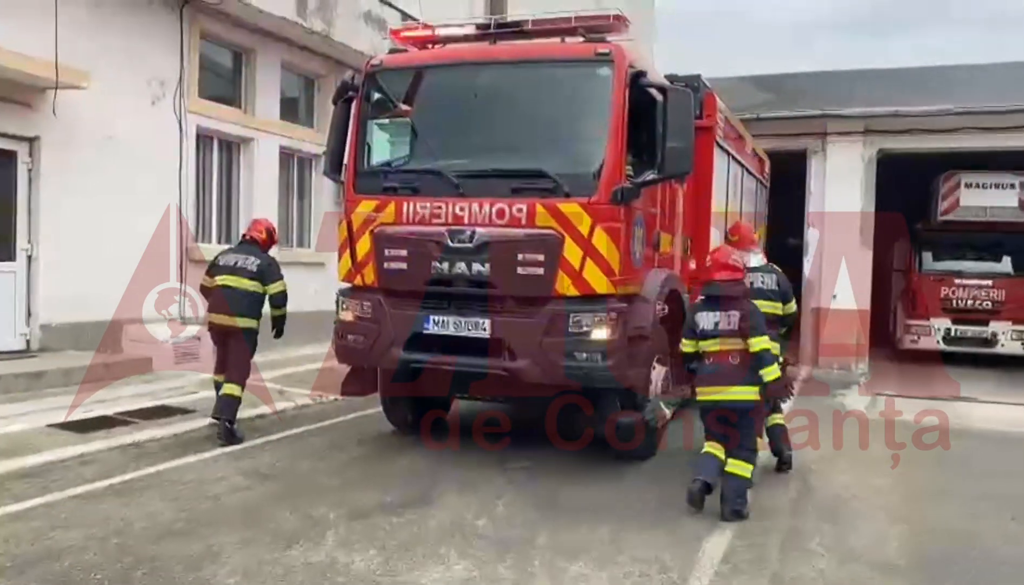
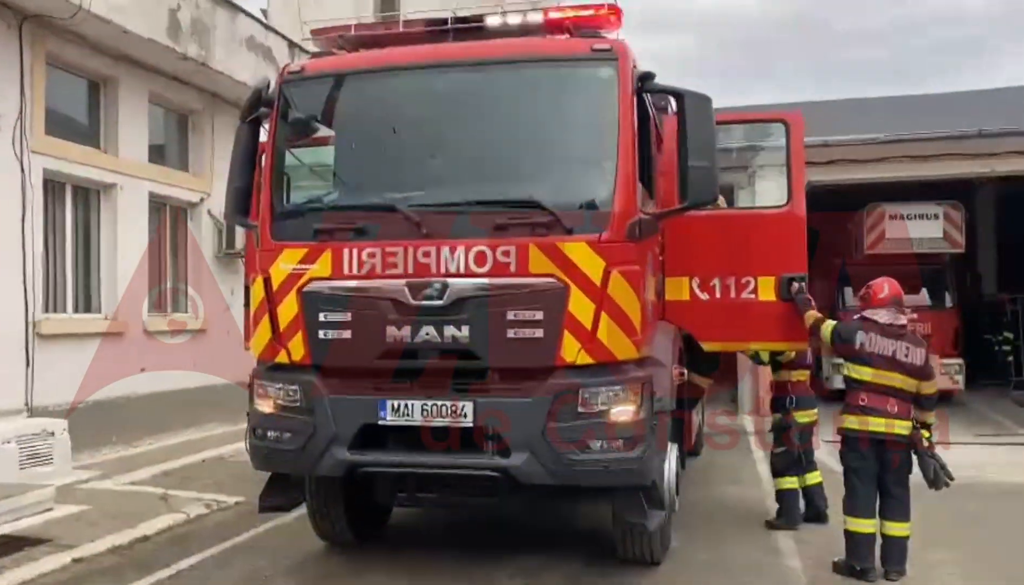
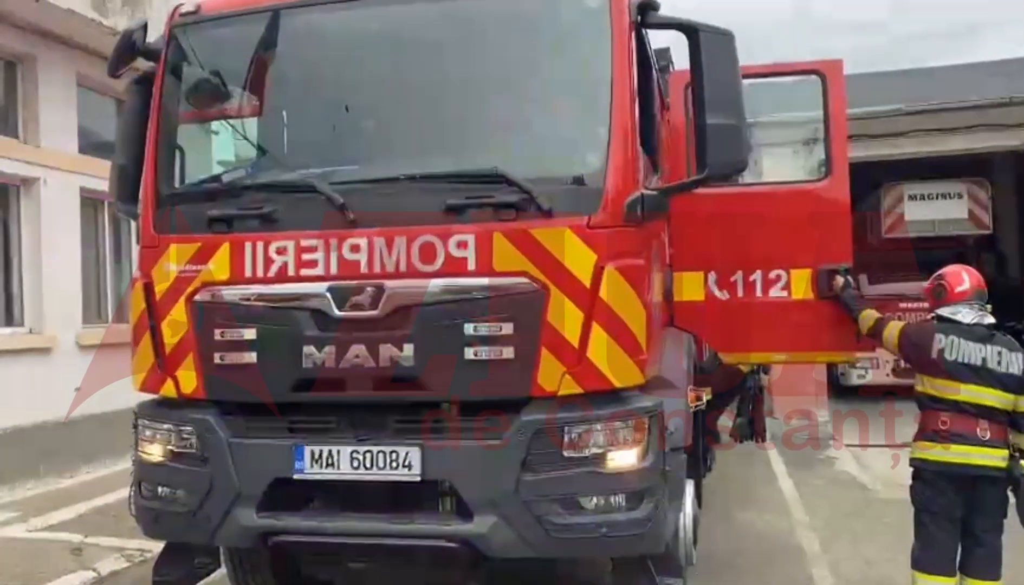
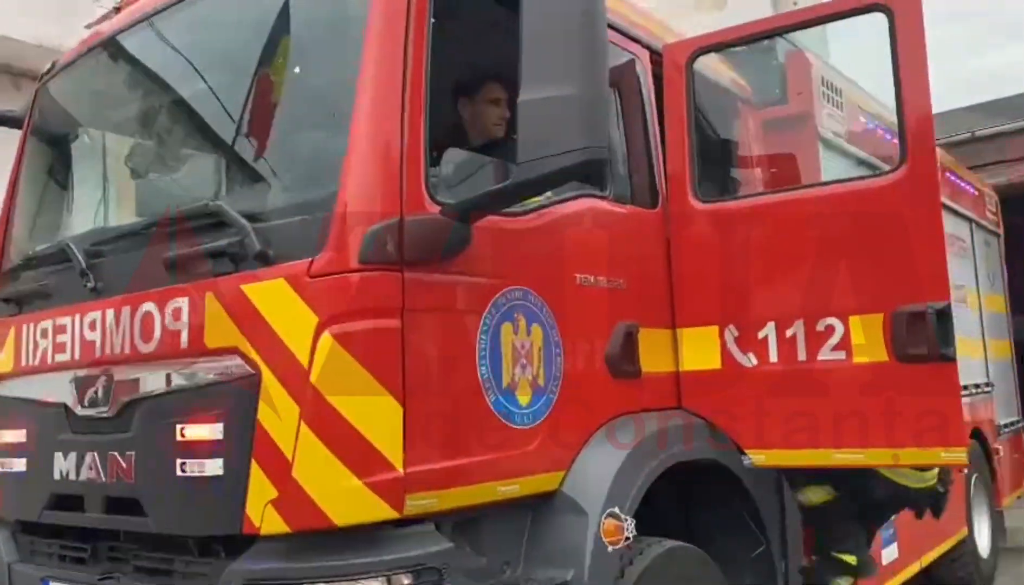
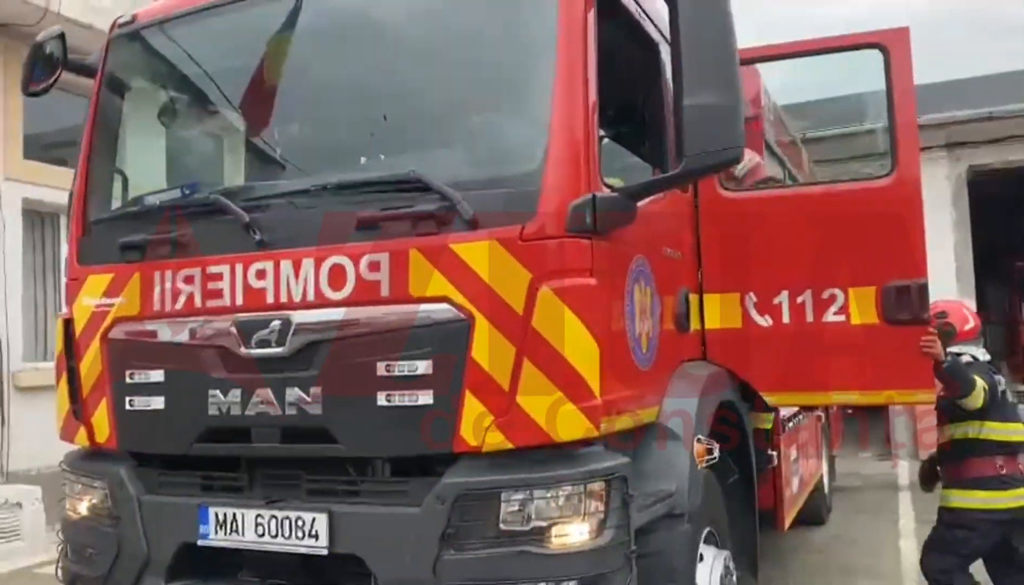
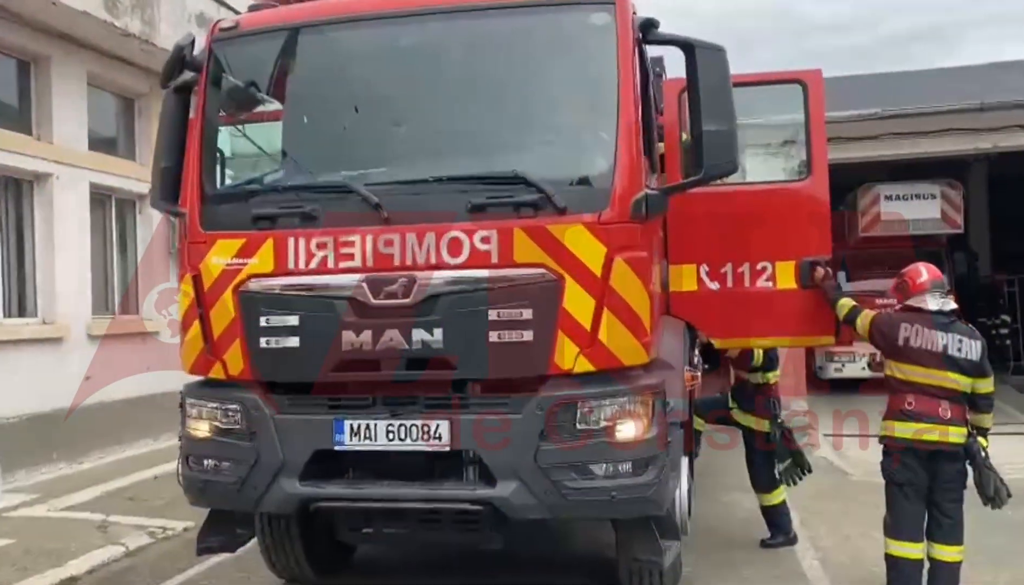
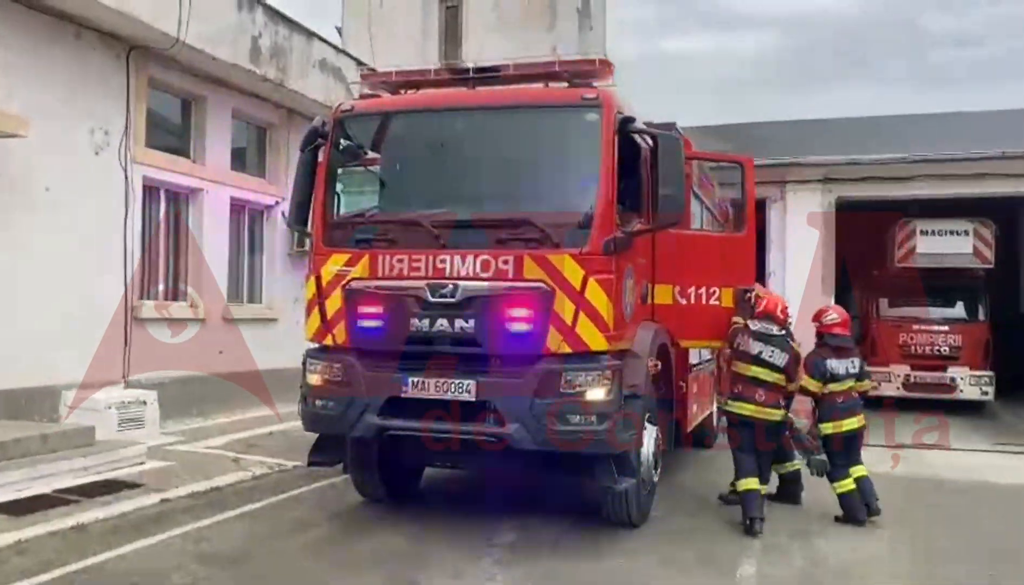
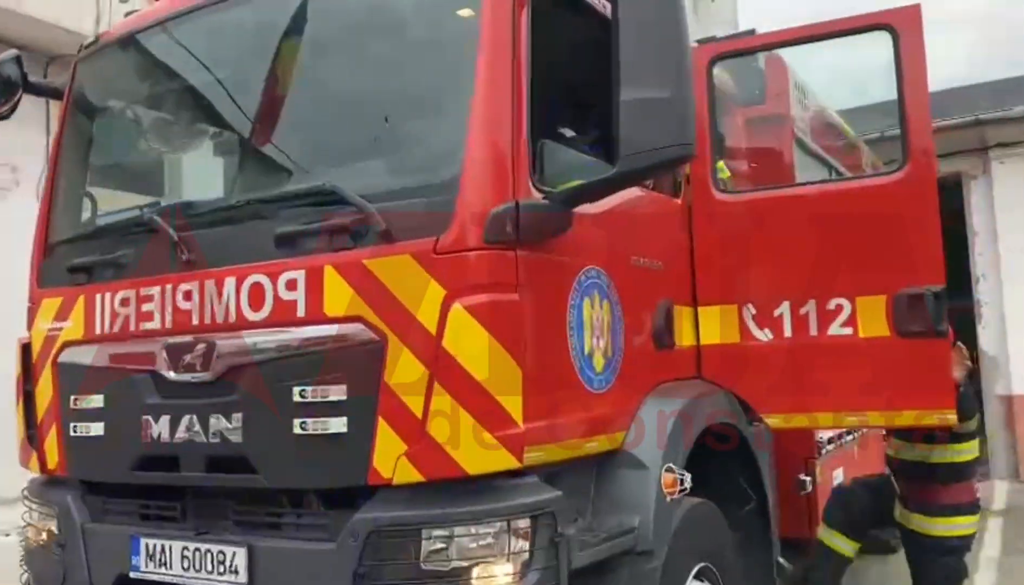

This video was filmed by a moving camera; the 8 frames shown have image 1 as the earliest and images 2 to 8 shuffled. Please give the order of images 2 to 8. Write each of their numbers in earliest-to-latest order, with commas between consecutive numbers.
7, 2, 6, 3, 5, 8, 4
